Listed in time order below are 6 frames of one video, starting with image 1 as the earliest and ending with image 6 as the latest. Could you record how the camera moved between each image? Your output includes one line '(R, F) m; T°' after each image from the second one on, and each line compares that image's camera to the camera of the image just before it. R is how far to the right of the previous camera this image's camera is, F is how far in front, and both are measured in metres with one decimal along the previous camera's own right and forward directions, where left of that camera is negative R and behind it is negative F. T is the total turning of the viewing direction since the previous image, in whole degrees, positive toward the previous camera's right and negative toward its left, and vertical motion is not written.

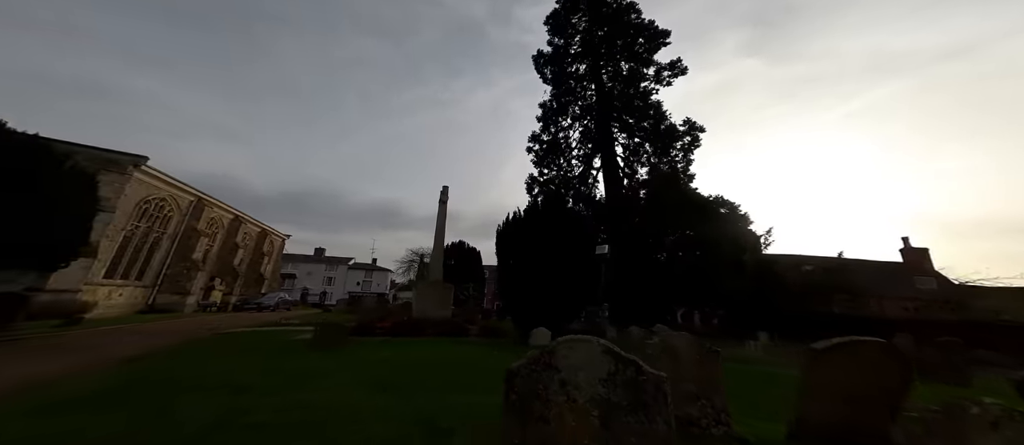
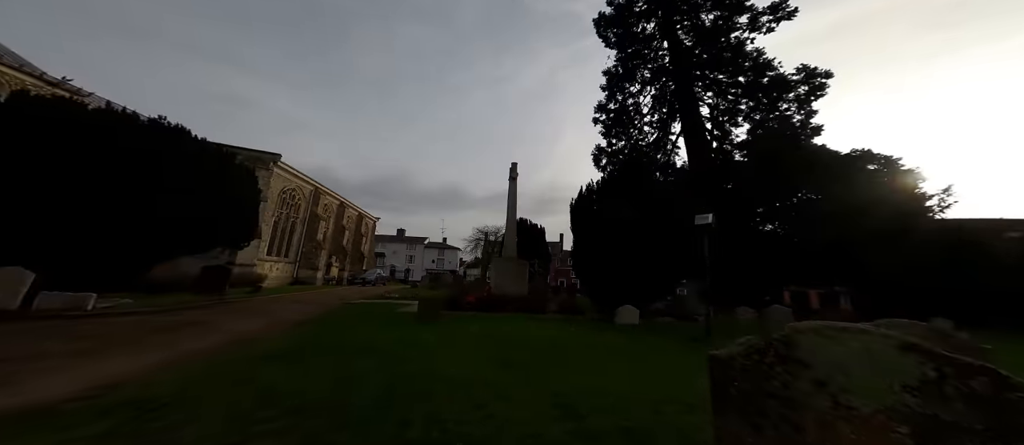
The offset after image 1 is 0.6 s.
(-0.1, 0.0) m; -10°
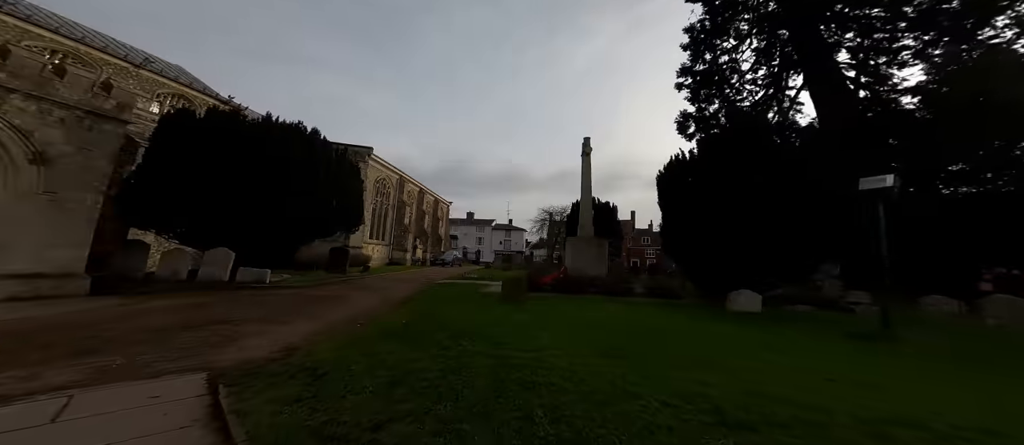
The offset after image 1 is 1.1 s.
(-0.1, +0.1) m; -10°
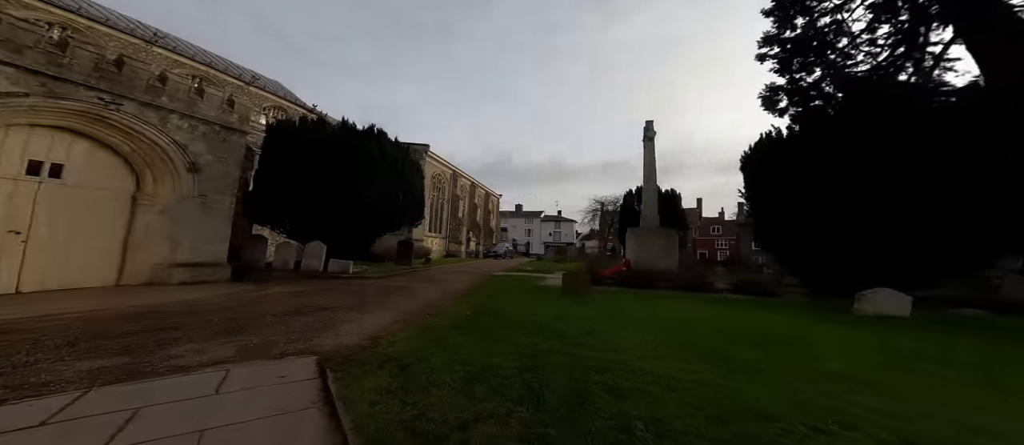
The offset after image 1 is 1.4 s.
(-0.1, +0.1) m; -7°
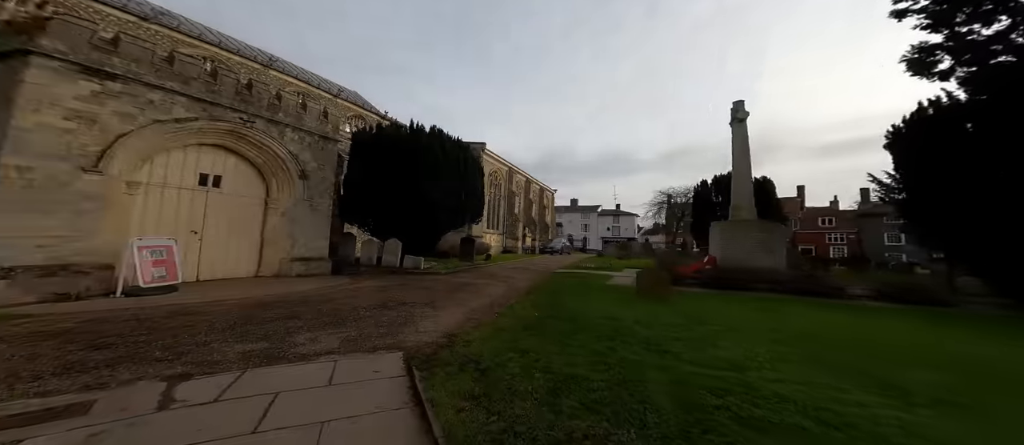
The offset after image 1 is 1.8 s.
(-0.2, +0.2) m; -9°
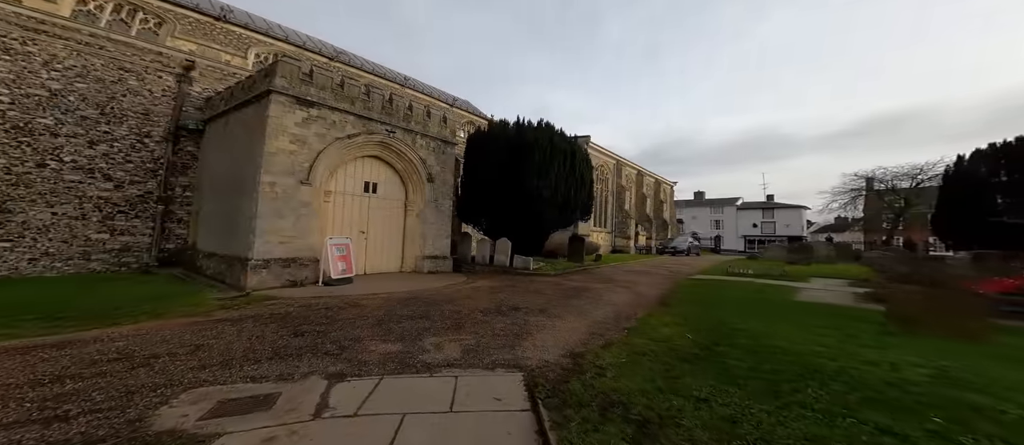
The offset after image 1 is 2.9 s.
(-0.3, +0.8) m; -17°
